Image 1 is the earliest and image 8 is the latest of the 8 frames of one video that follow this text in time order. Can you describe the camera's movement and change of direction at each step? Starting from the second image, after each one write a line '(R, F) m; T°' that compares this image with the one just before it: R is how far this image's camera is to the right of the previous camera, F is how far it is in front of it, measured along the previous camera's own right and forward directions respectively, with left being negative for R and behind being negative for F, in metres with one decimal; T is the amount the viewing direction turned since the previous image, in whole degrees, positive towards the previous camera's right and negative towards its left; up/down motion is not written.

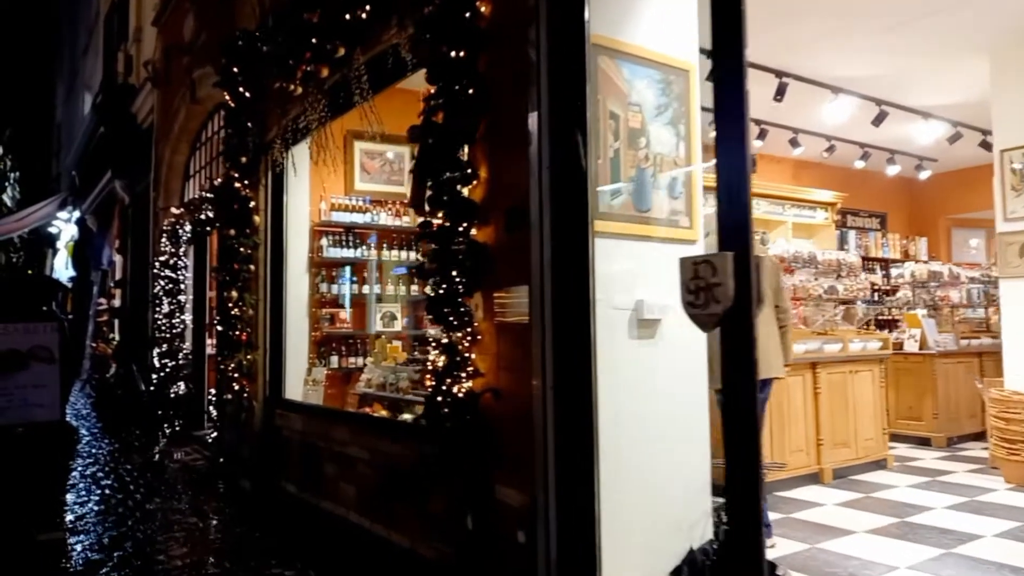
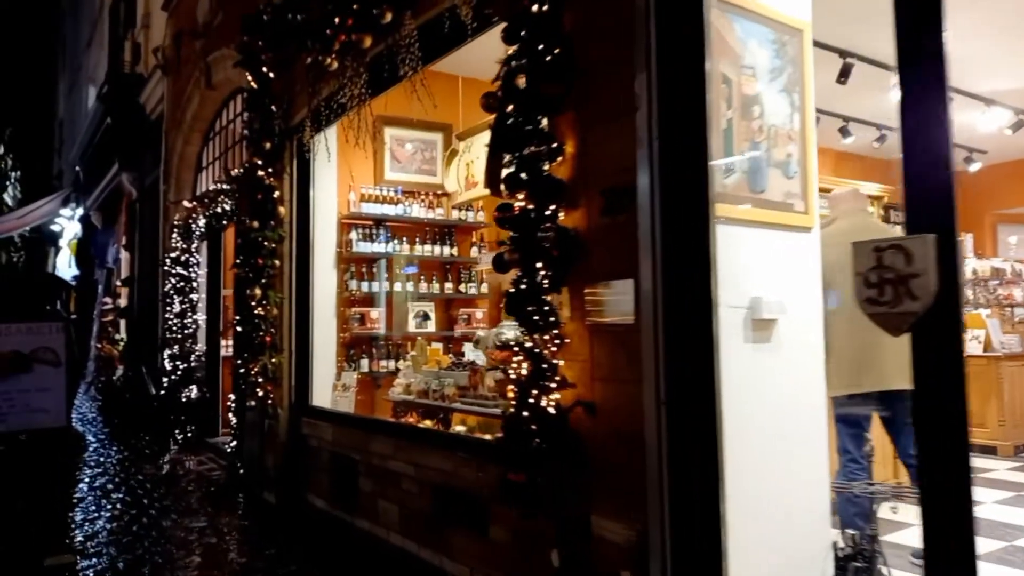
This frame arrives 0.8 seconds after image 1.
(-0.3, +0.4) m; 0°
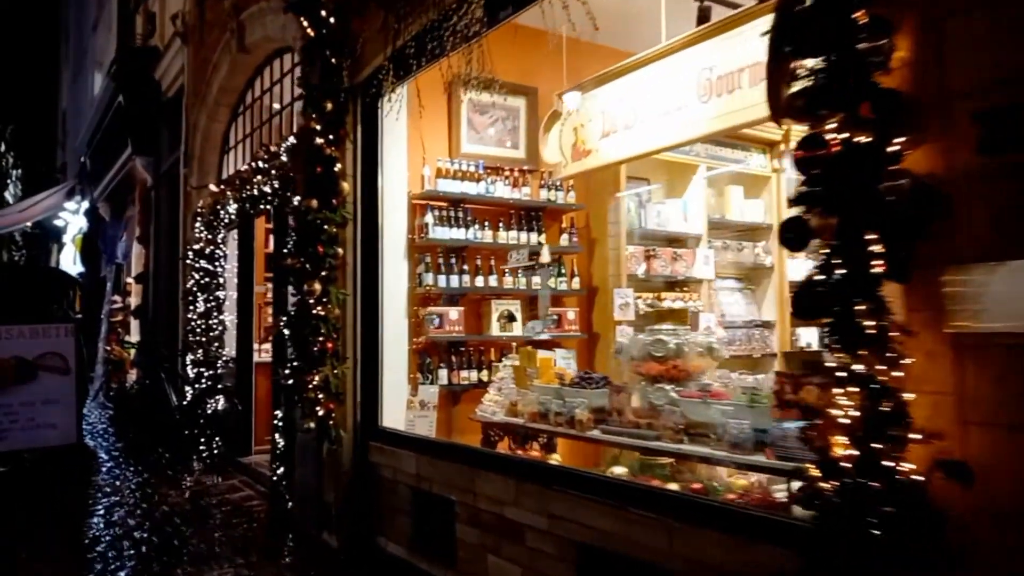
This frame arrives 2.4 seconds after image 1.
(-0.7, +0.9) m; 0°
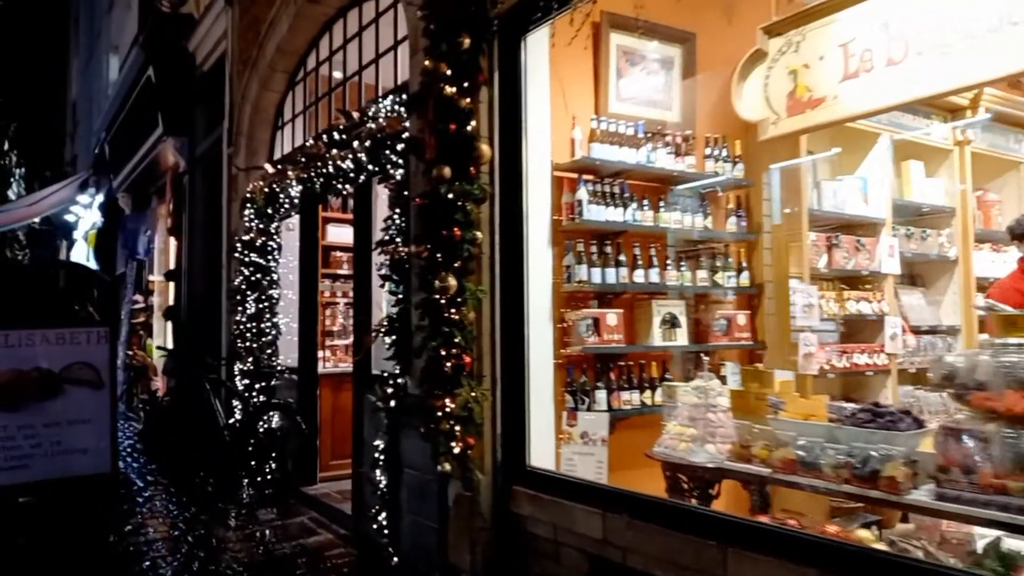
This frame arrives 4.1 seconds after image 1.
(-0.8, +1.0) m; 0°
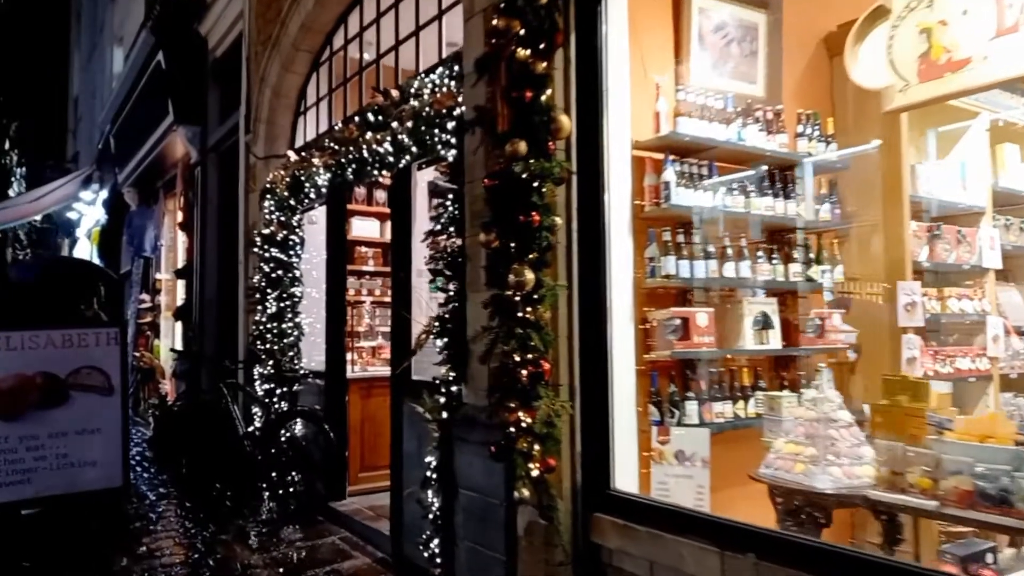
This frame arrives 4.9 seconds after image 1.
(-0.3, +0.4) m; 0°
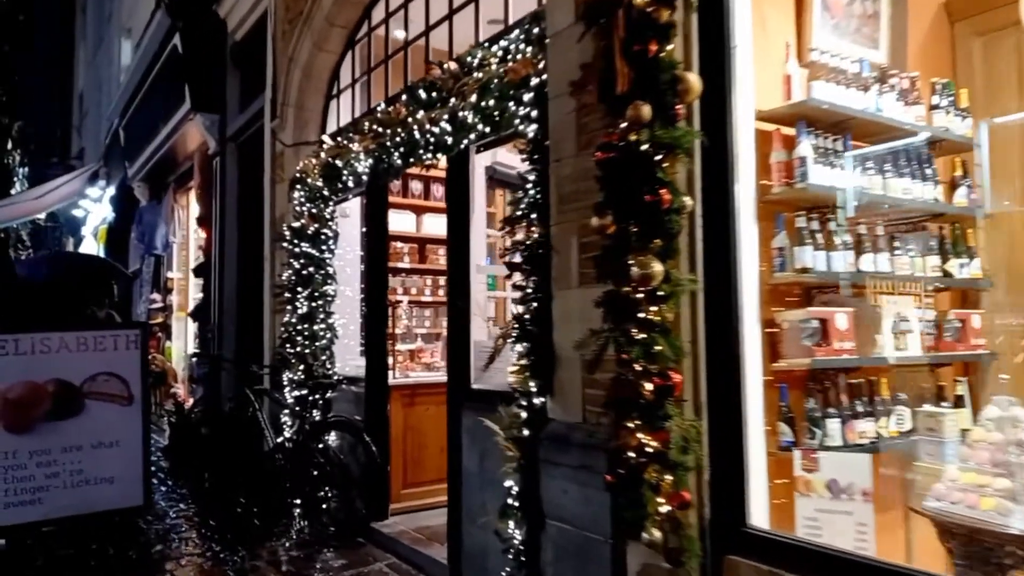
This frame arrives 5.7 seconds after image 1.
(-0.4, +0.4) m; 0°
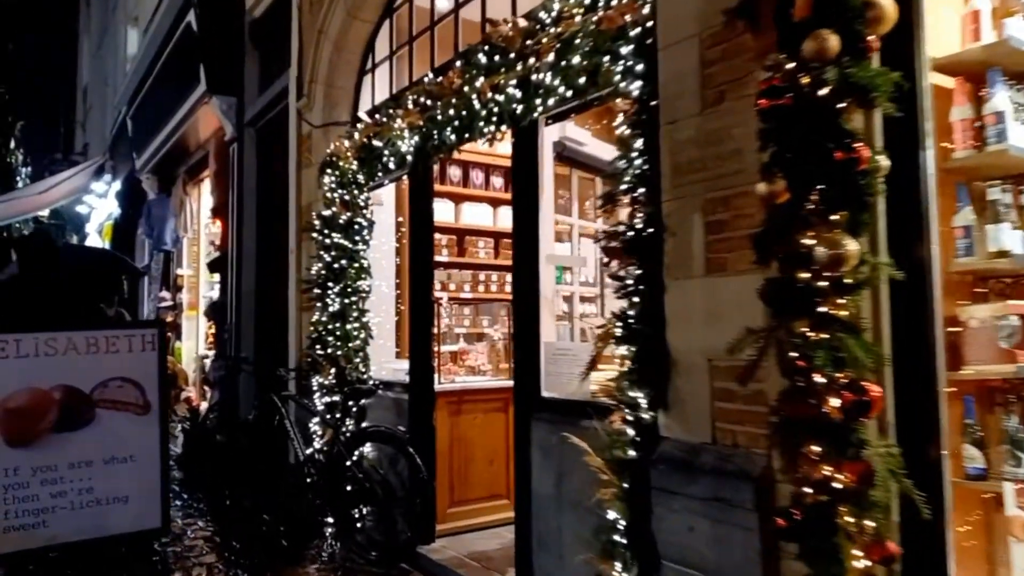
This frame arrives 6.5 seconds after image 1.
(-0.3, +0.5) m; 0°
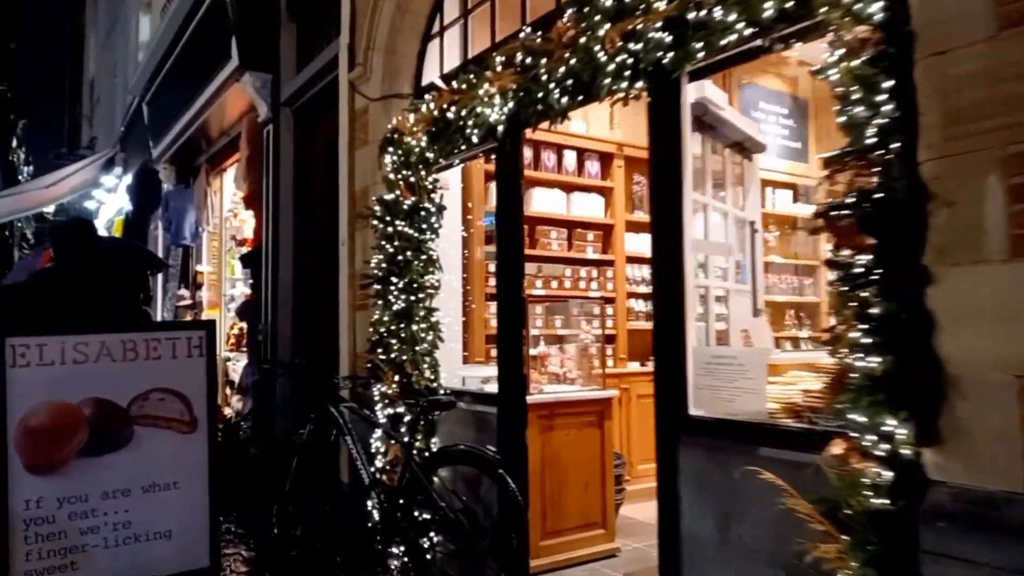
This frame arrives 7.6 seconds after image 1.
(-0.5, +0.6) m; 0°
